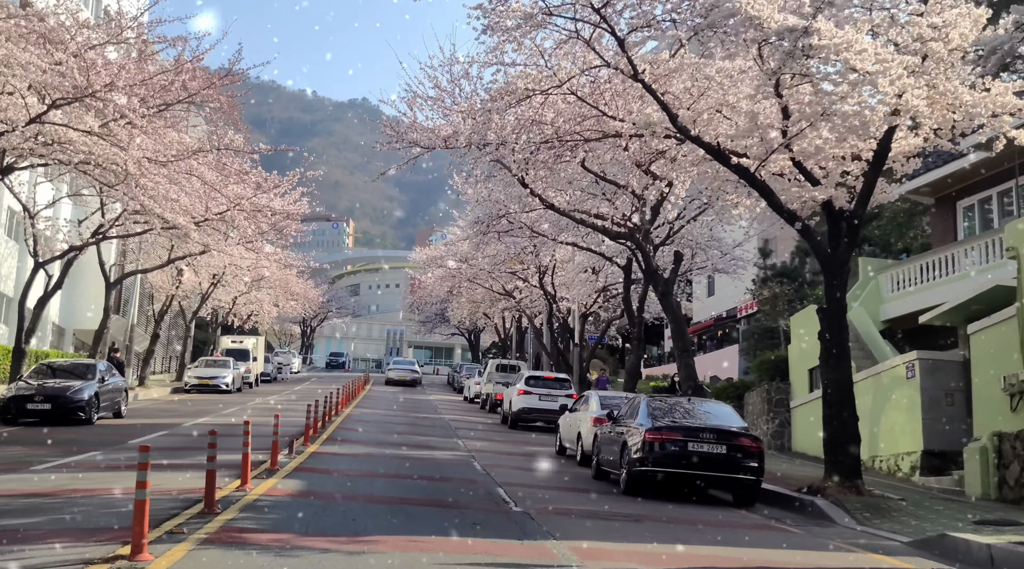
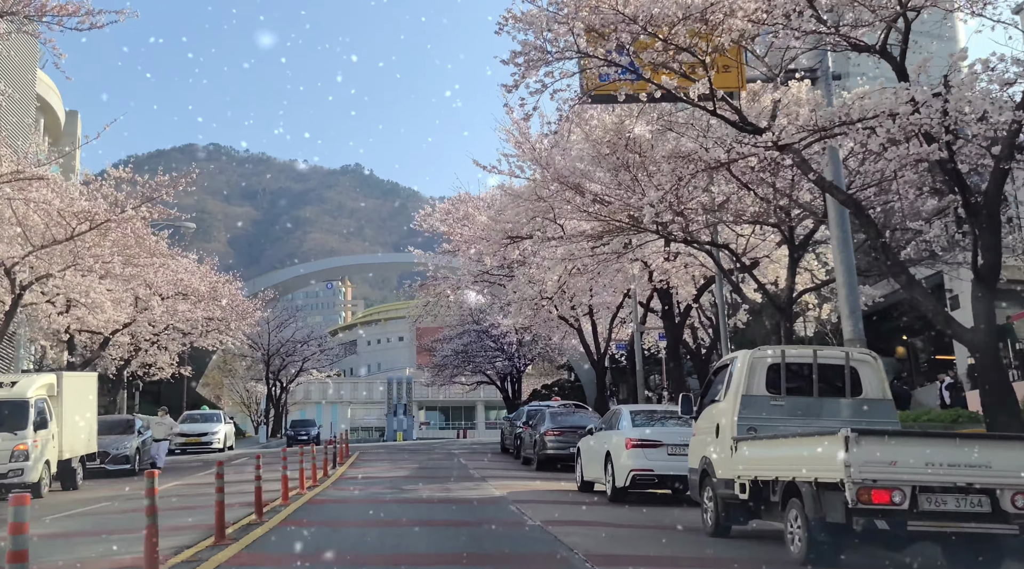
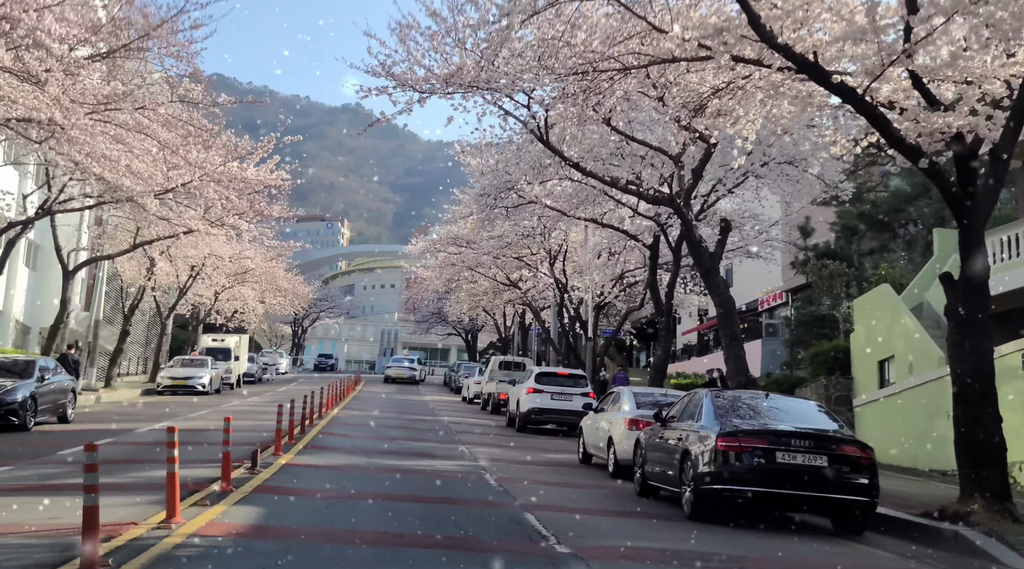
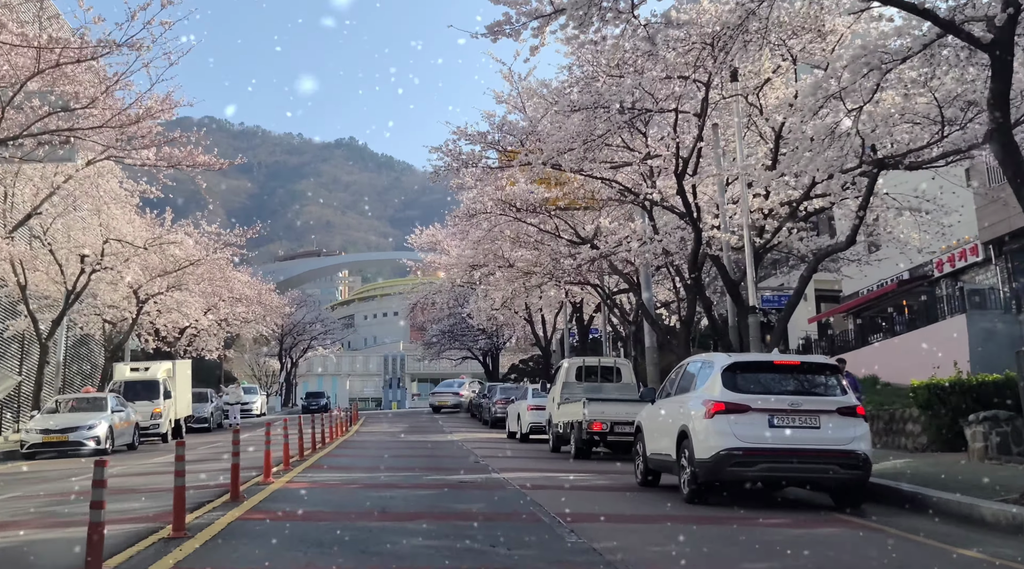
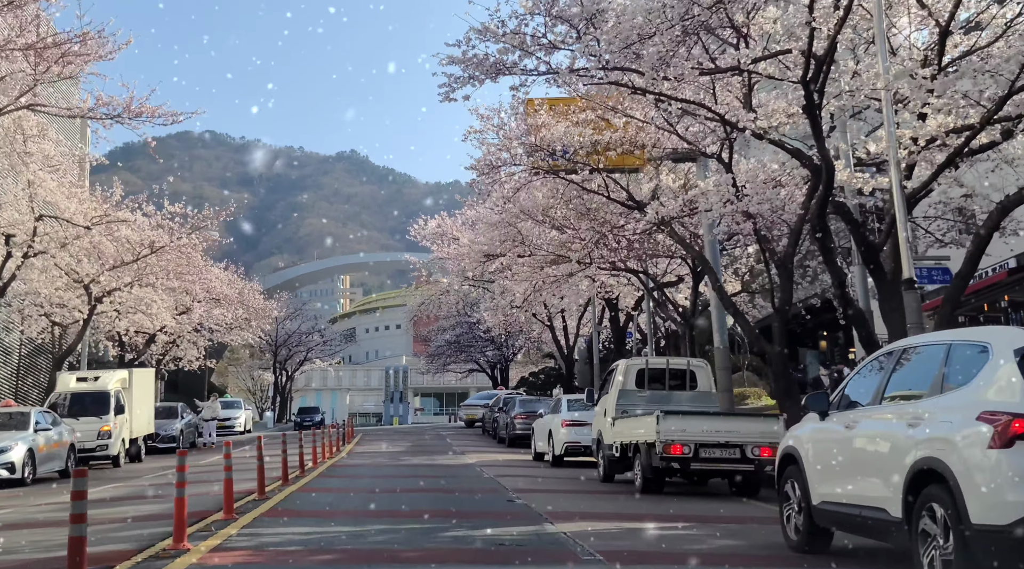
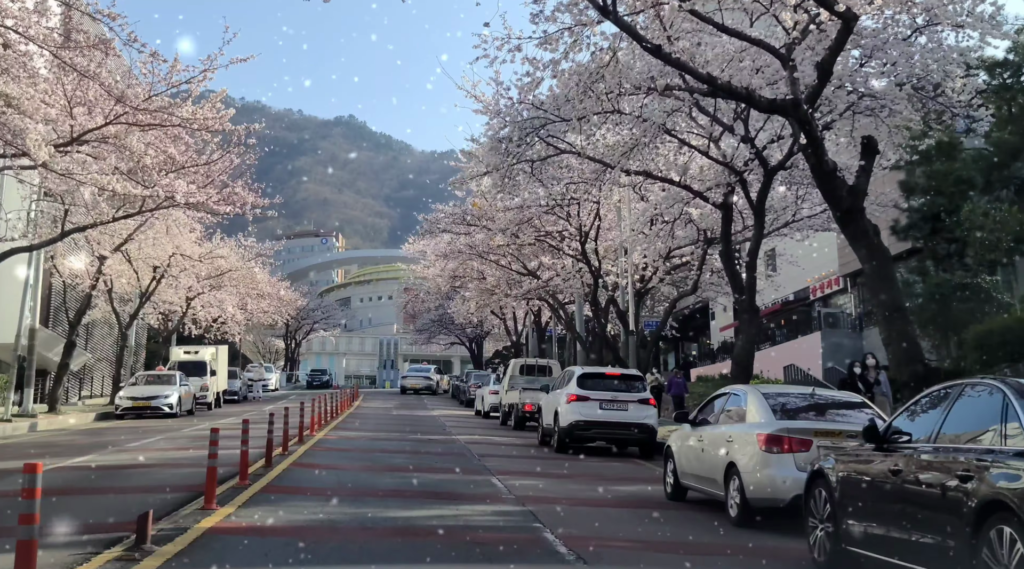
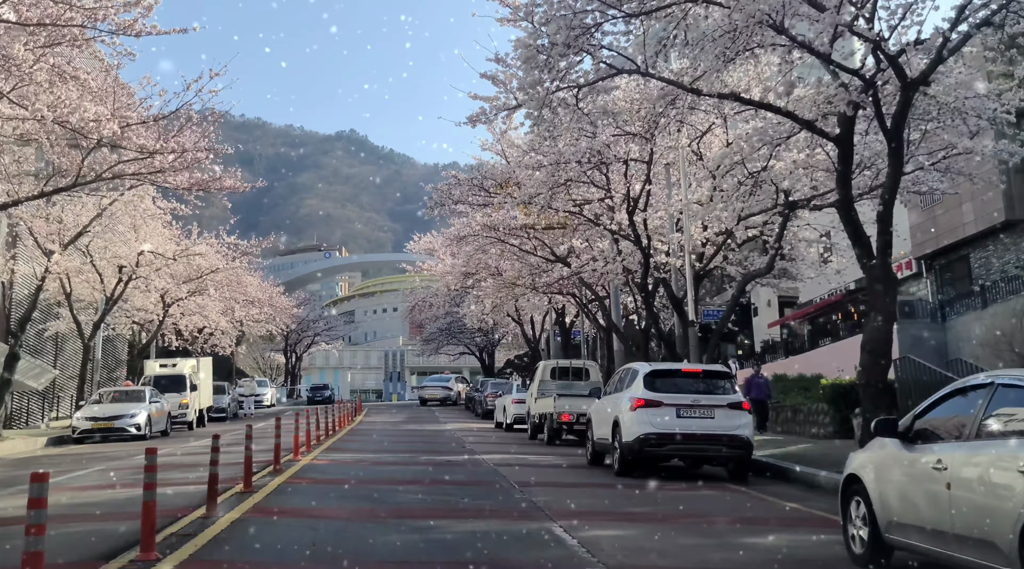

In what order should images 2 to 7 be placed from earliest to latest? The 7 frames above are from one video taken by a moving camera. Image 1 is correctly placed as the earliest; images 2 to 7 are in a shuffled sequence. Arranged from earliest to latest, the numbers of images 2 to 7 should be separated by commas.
3, 6, 7, 4, 5, 2
